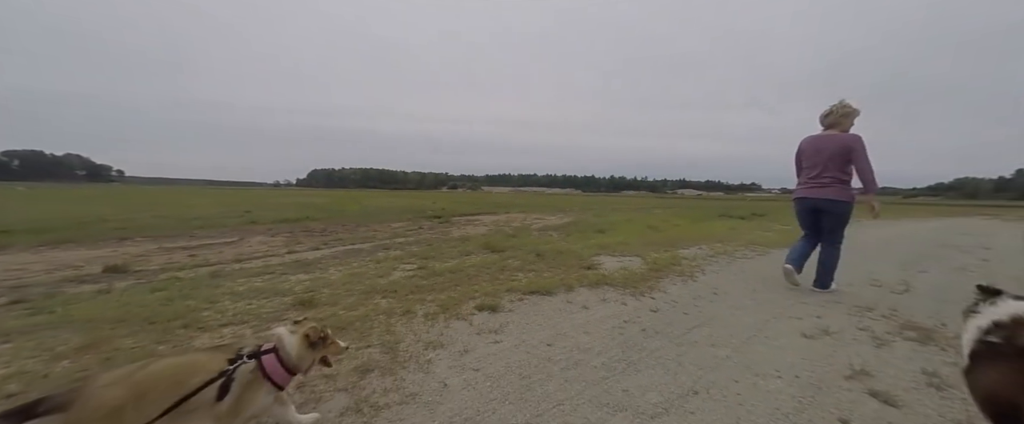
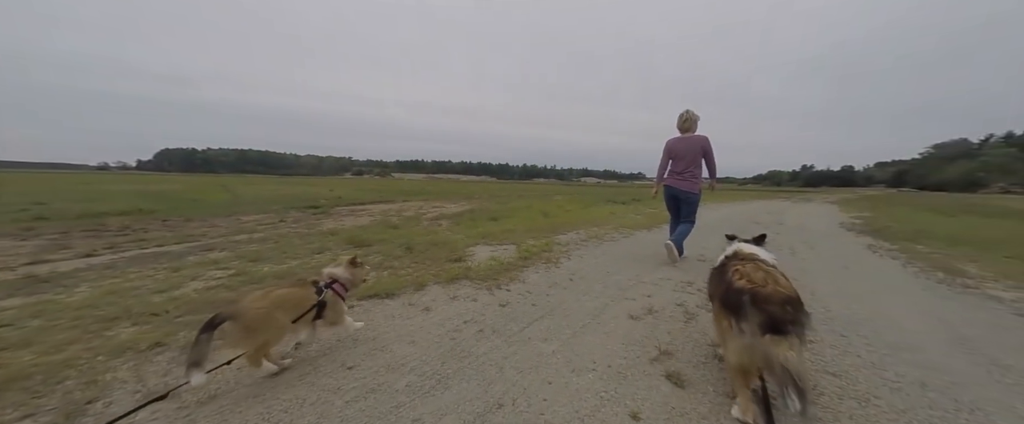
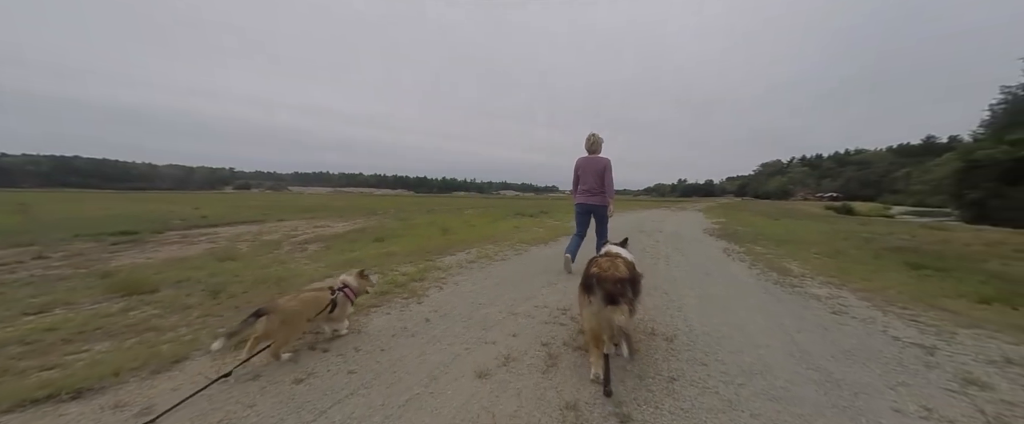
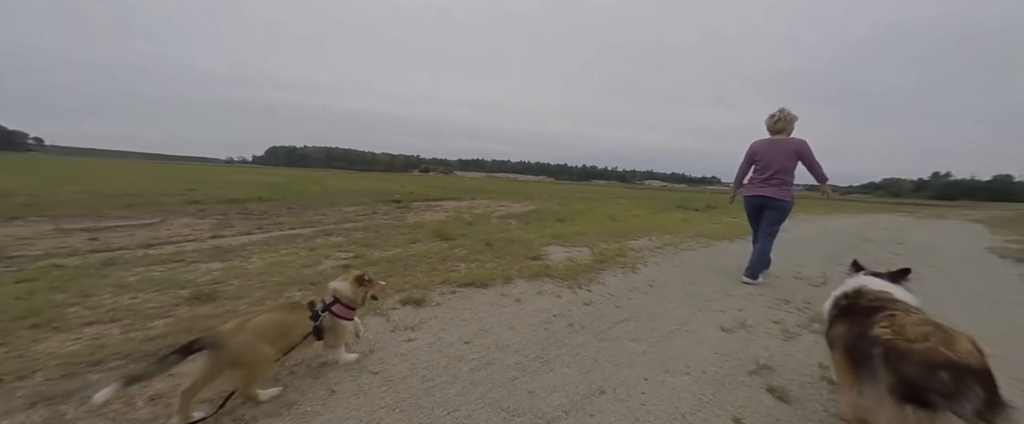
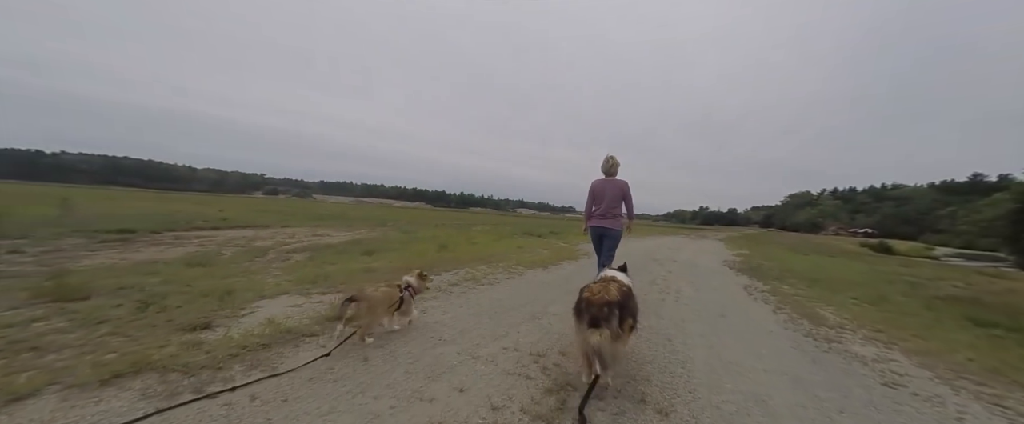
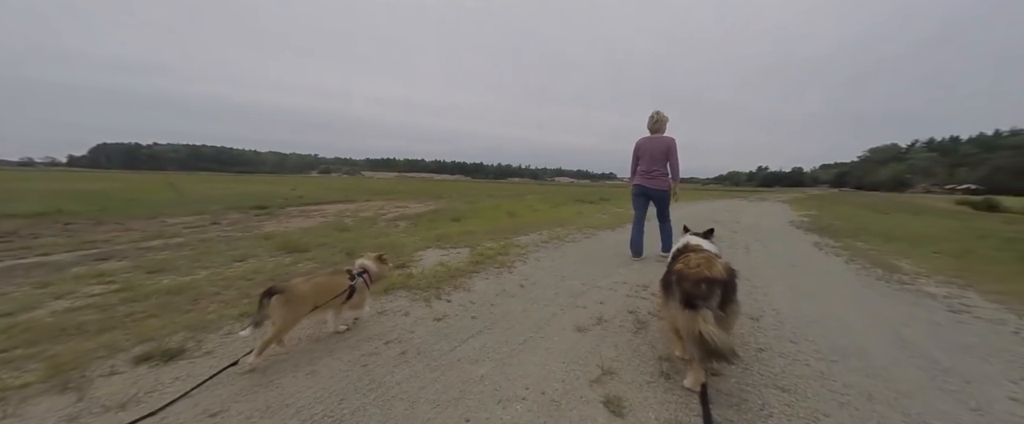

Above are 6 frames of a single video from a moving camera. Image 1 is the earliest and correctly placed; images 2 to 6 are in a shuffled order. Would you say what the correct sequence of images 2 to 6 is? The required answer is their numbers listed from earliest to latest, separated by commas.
4, 2, 6, 3, 5
